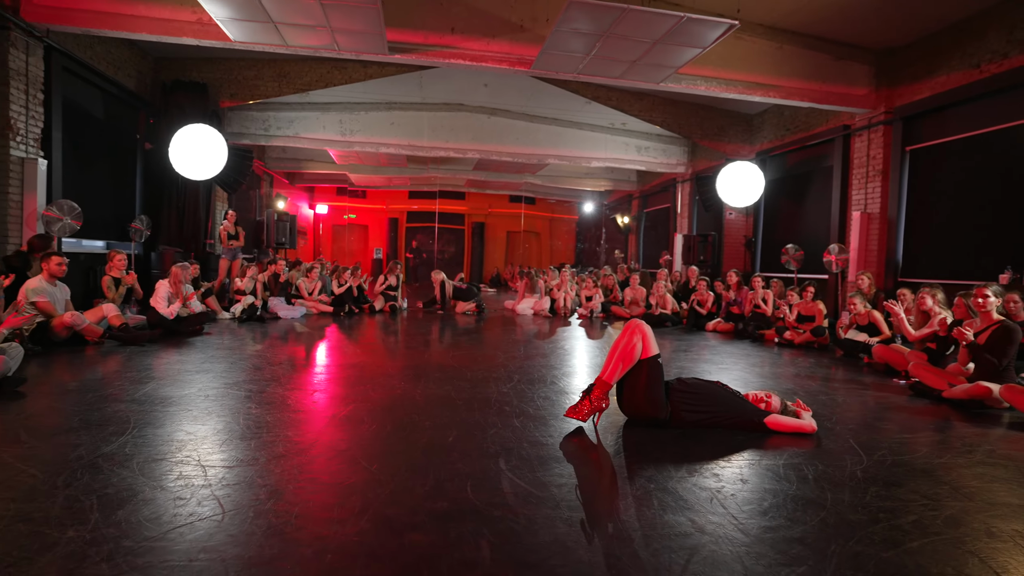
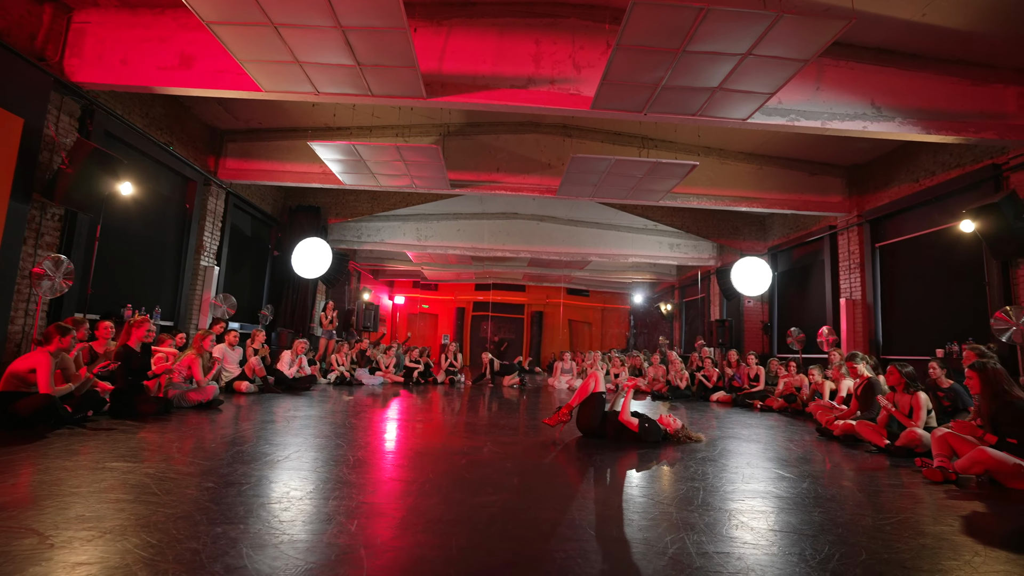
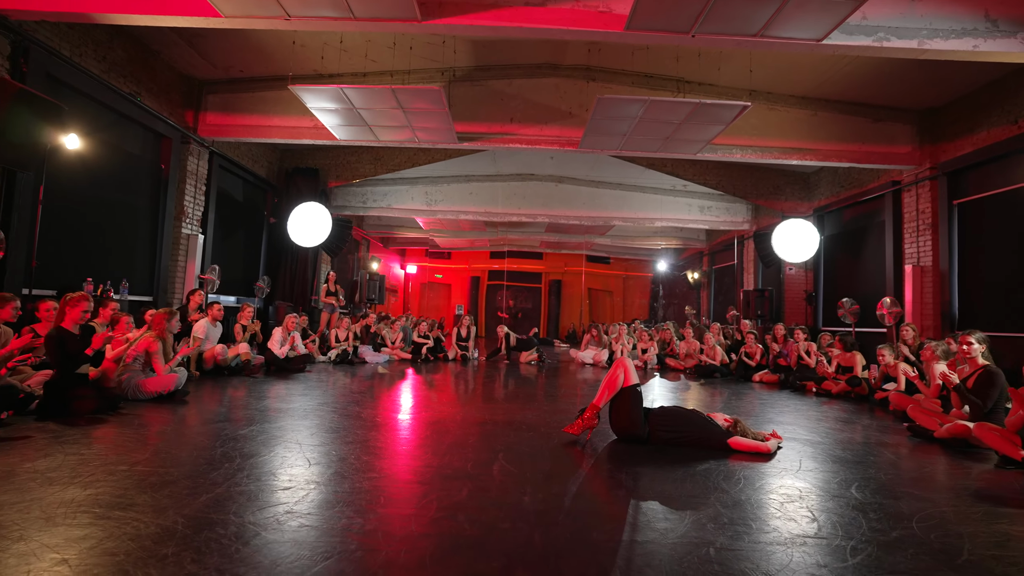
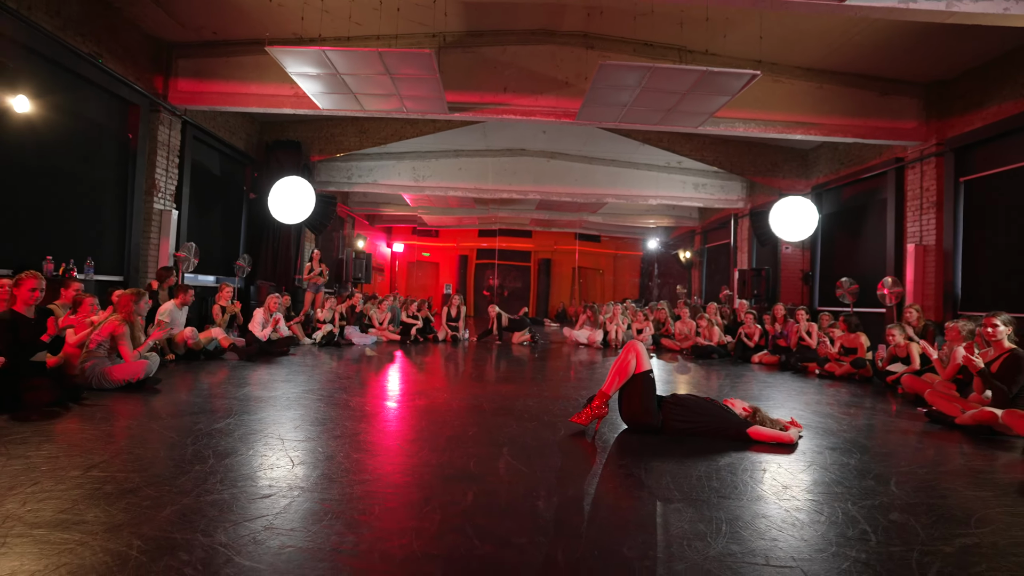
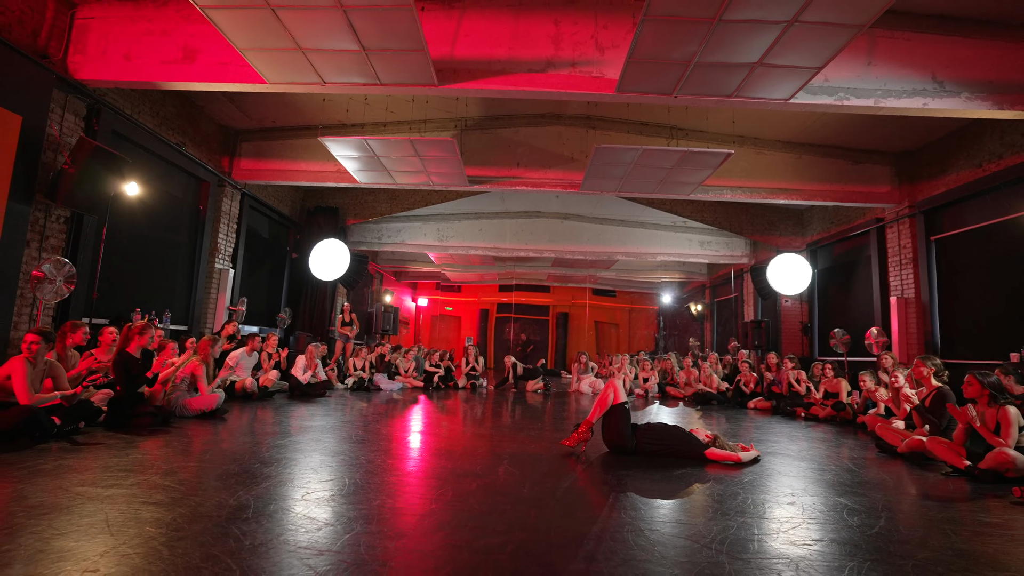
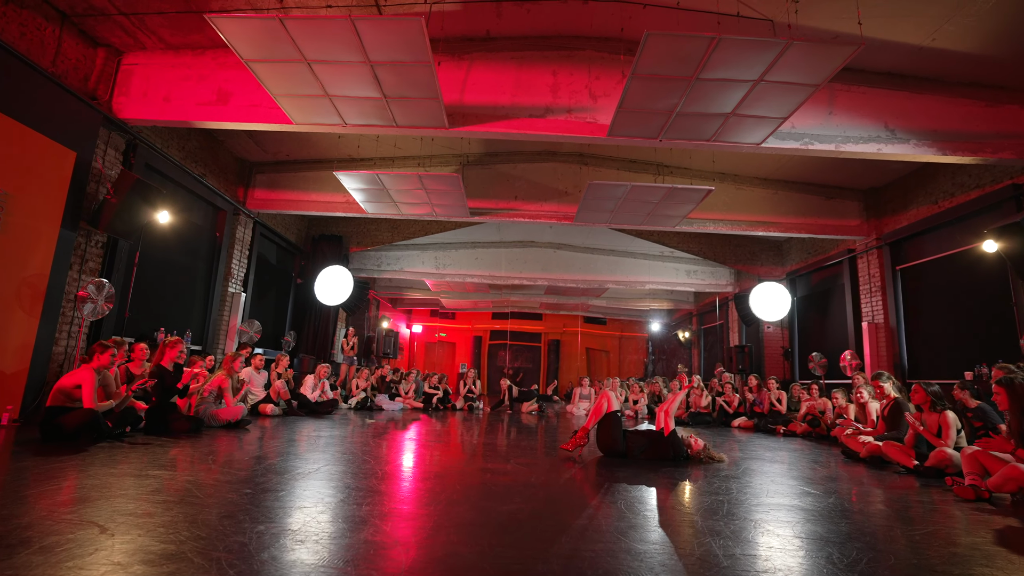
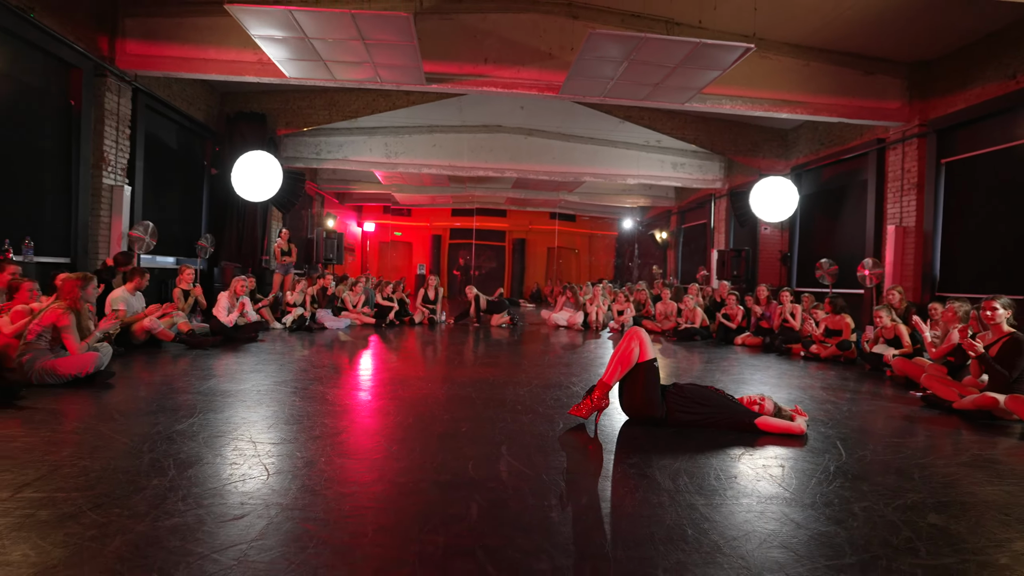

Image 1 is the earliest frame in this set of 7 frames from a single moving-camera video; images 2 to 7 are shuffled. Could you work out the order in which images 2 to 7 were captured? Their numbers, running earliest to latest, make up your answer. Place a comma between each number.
7, 4, 3, 5, 6, 2
